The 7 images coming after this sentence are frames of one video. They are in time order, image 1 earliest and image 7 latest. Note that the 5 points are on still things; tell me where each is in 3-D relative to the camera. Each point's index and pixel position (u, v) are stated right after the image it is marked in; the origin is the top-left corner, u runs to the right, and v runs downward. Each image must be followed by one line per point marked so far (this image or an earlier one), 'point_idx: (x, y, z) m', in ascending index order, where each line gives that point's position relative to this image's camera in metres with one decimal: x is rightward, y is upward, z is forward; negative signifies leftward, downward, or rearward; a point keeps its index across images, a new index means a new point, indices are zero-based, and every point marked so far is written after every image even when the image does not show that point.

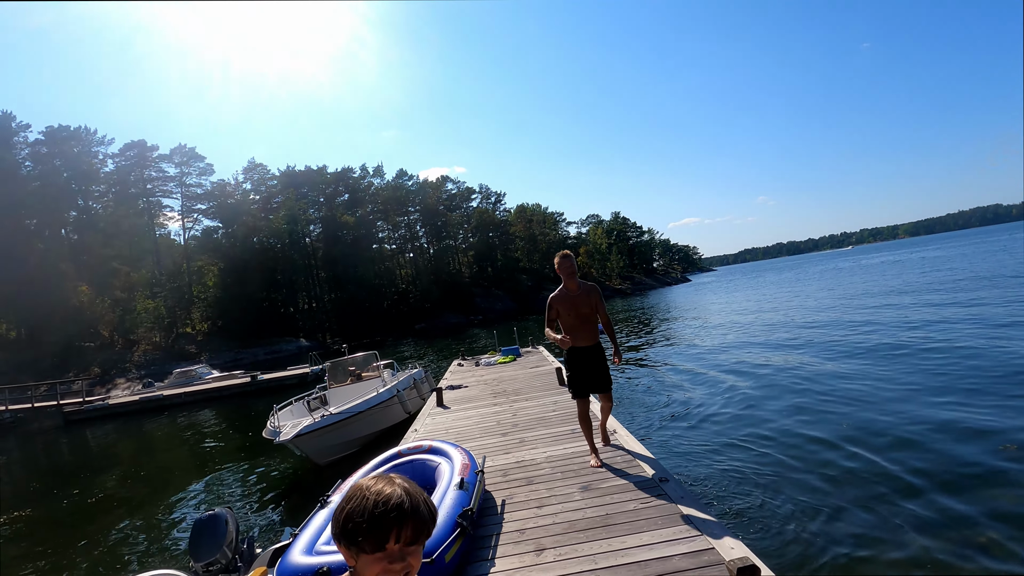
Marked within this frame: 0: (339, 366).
0: (-3.5, -1.6, +10.0) m
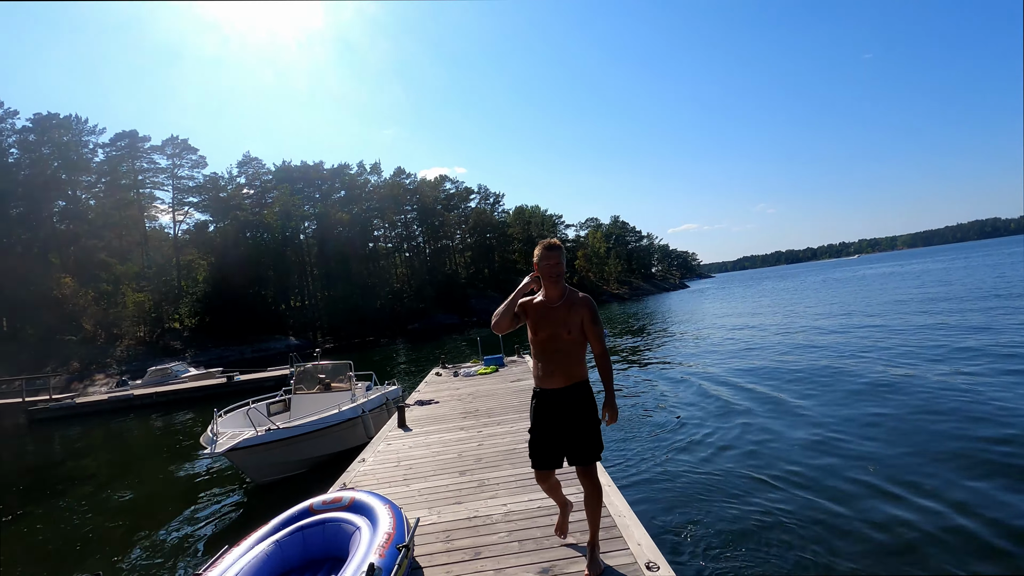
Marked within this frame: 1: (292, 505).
0: (-3.9, -1.6, +9.2) m
1: (-3.2, -3.2, +7.3) m
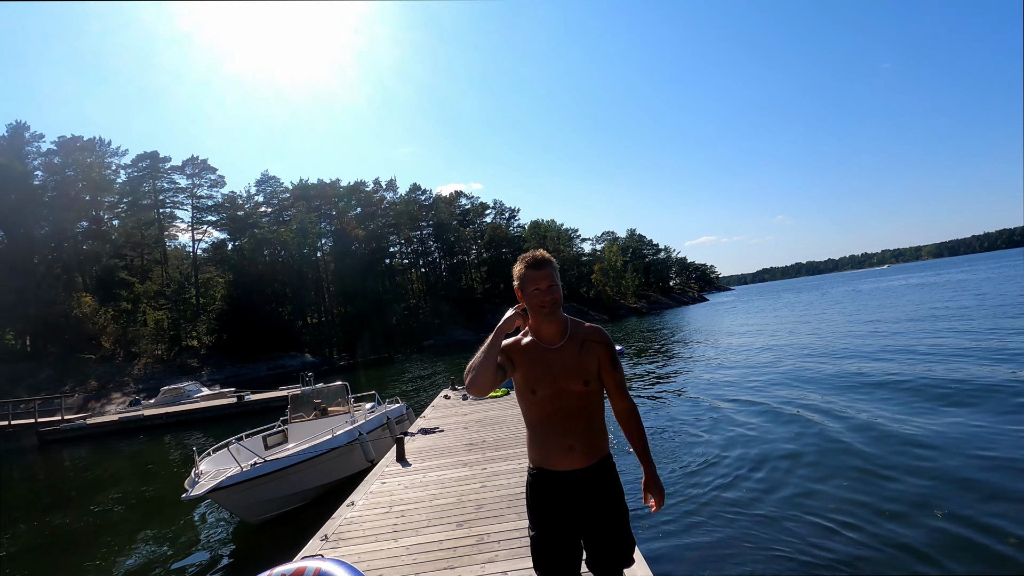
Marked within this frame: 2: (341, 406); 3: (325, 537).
0: (-3.6, -2.0, +8.8) m
1: (-3.1, -3.5, +6.8) m
2: (-3.0, -2.2, +9.0) m
3: (-1.7, -2.2, +4.5) m
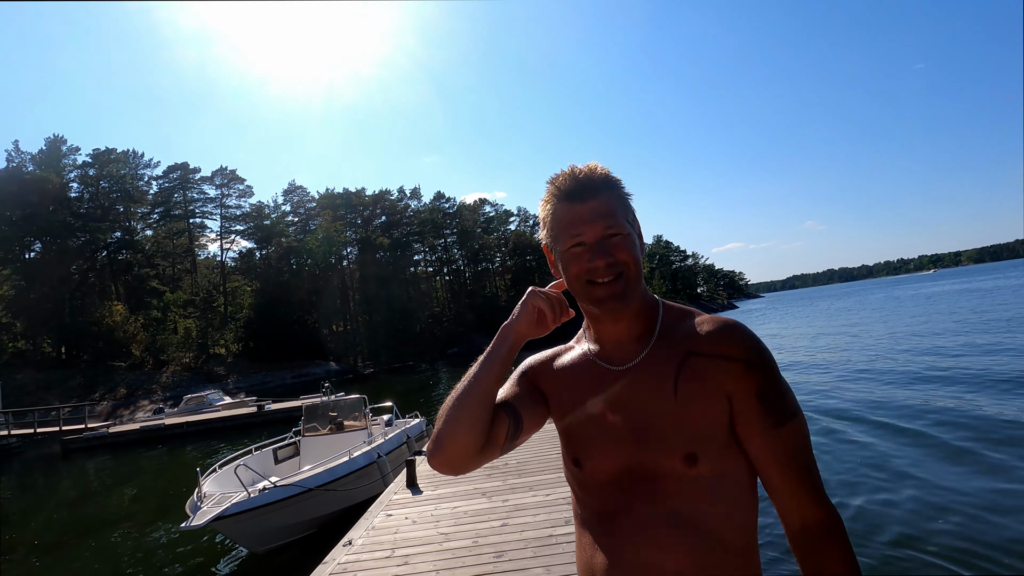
0: (-3.2, -2.0, +8.2) m
1: (-2.7, -3.5, +6.1) m
2: (-2.6, -2.2, +8.4) m
3: (-1.5, -2.2, +3.8) m
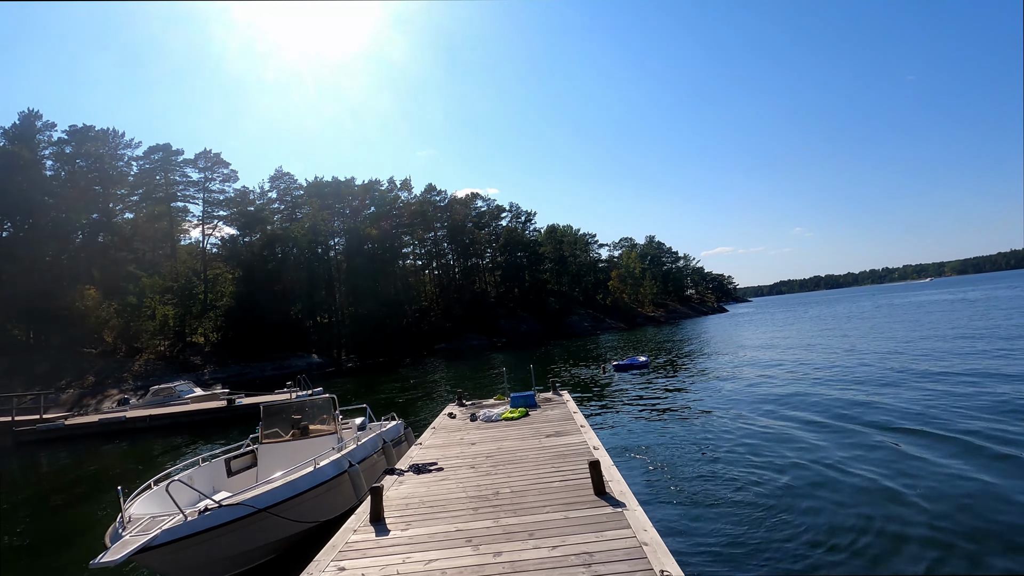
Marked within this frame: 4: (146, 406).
0: (-3.3, -1.8, +7.2) m
1: (-2.9, -3.3, +5.1) m
2: (-2.7, -2.0, +7.4) m
3: (-1.5, -2.1, +2.9) m
4: (-14.1, -4.6, +19.2) m
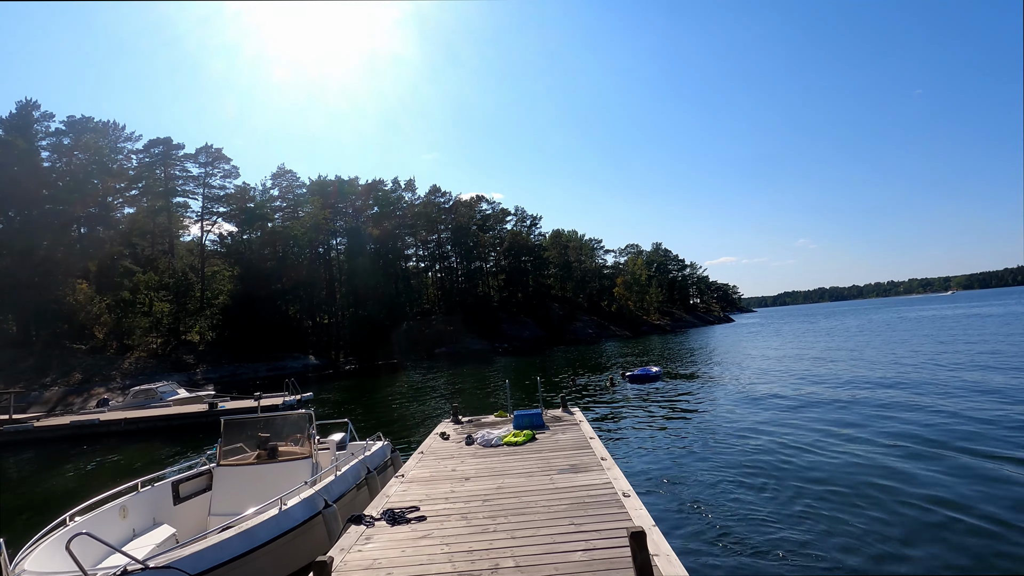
0: (-3.3, -1.7, +6.1) m
1: (-2.9, -3.2, +4.0) m
2: (-2.7, -2.0, +6.3) m
3: (-1.5, -2.0, +1.8) m
4: (-14.1, -4.4, +18.2) m
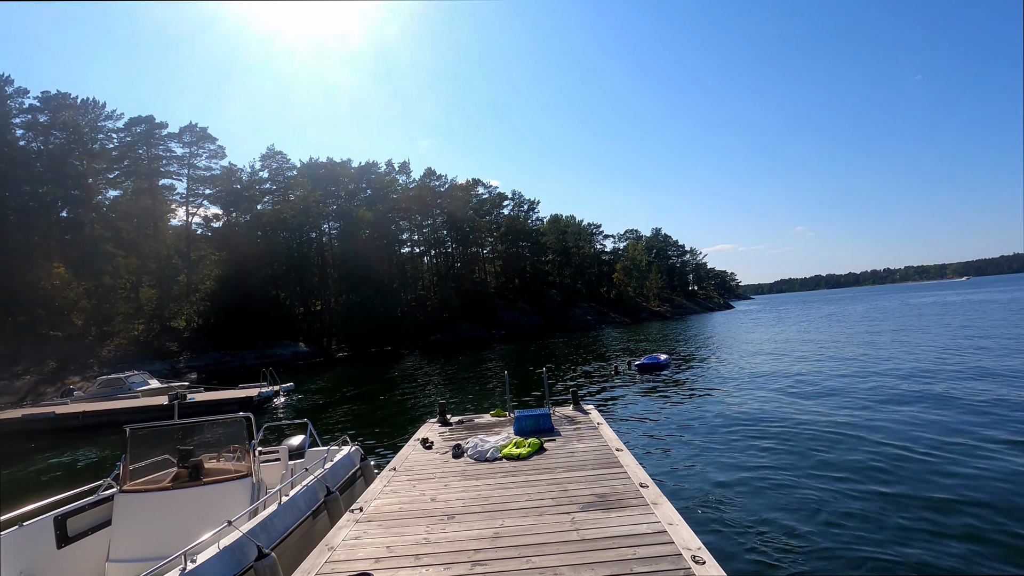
0: (-3.3, -1.4, +4.8) m
1: (-2.9, -2.9, +2.7) m
2: (-2.7, -1.6, +5.0) m
3: (-1.5, -1.8, +0.4) m
4: (-14.1, -3.7, +16.8) m
